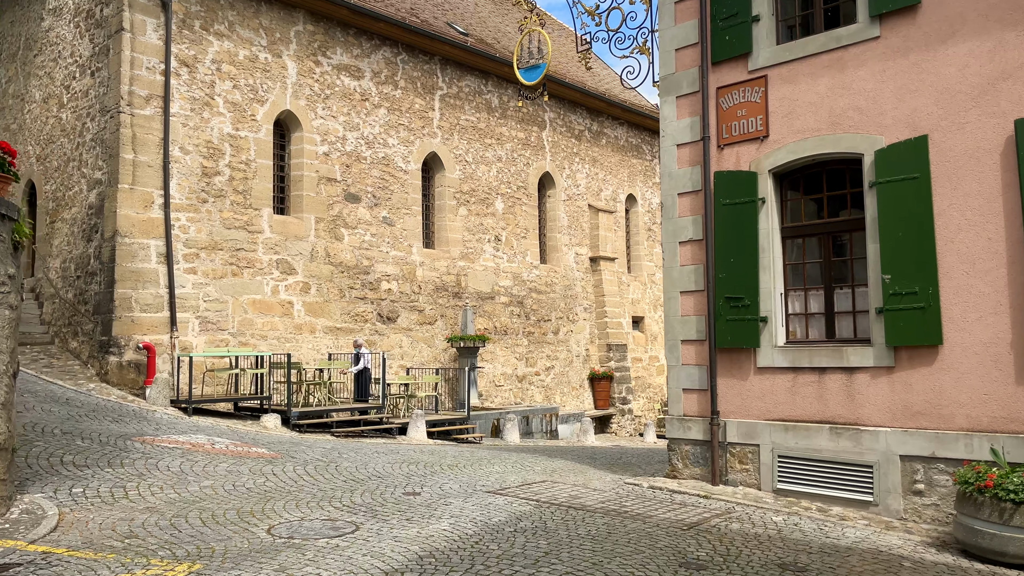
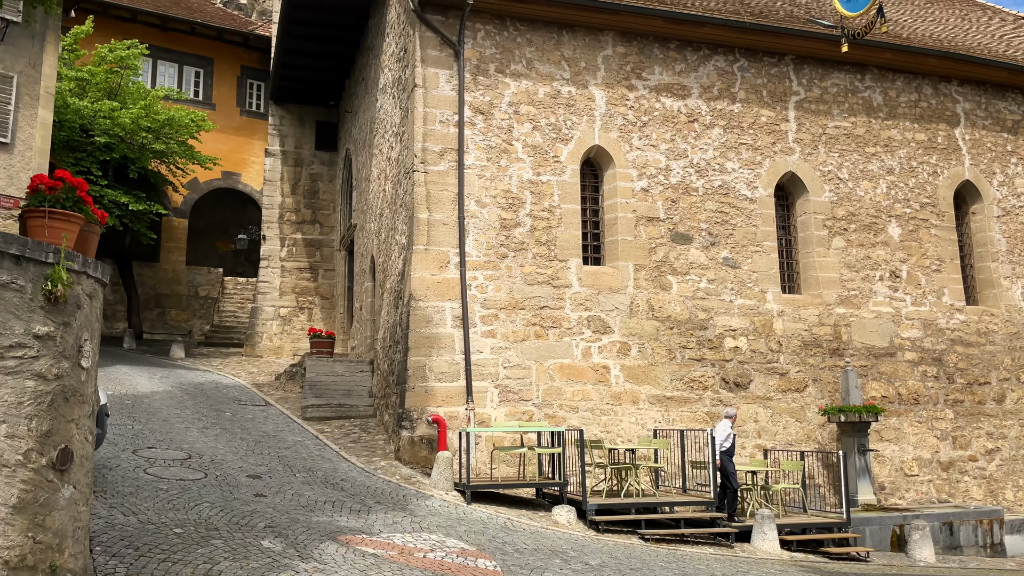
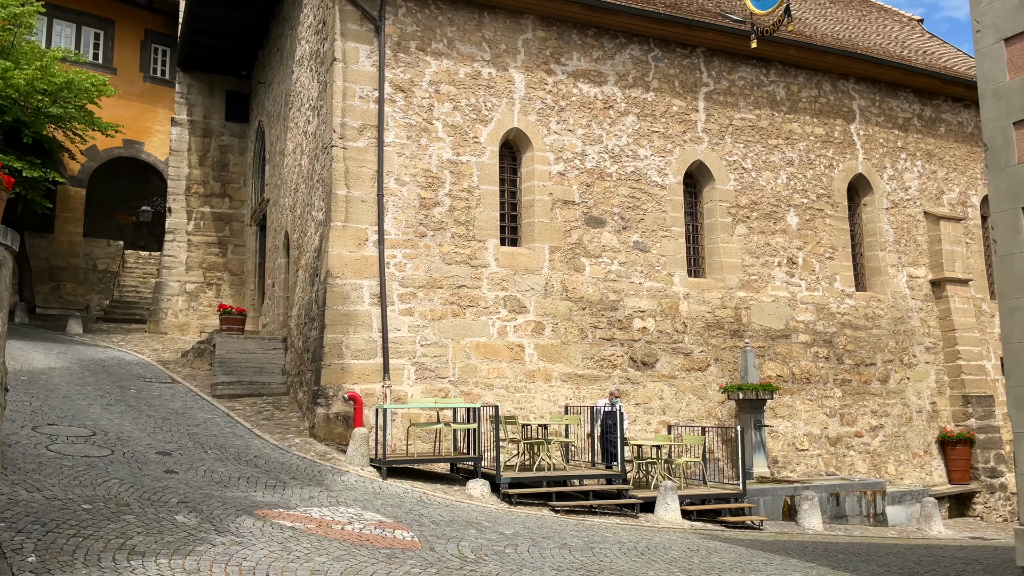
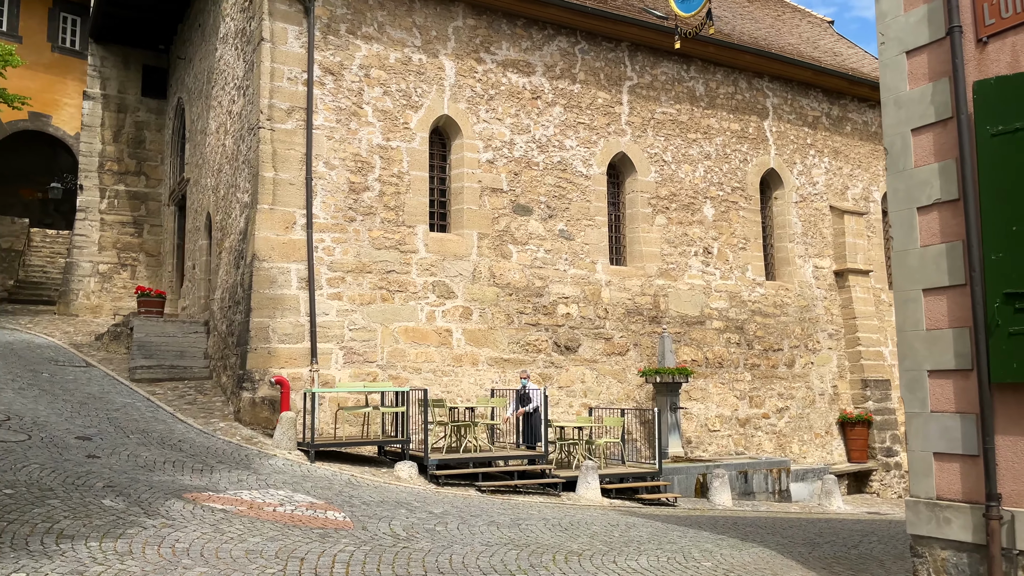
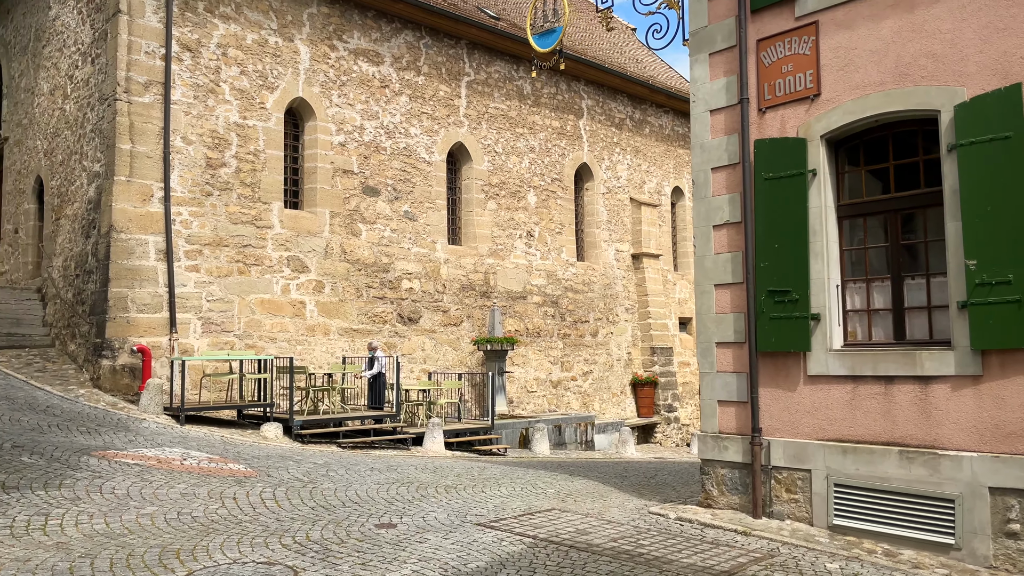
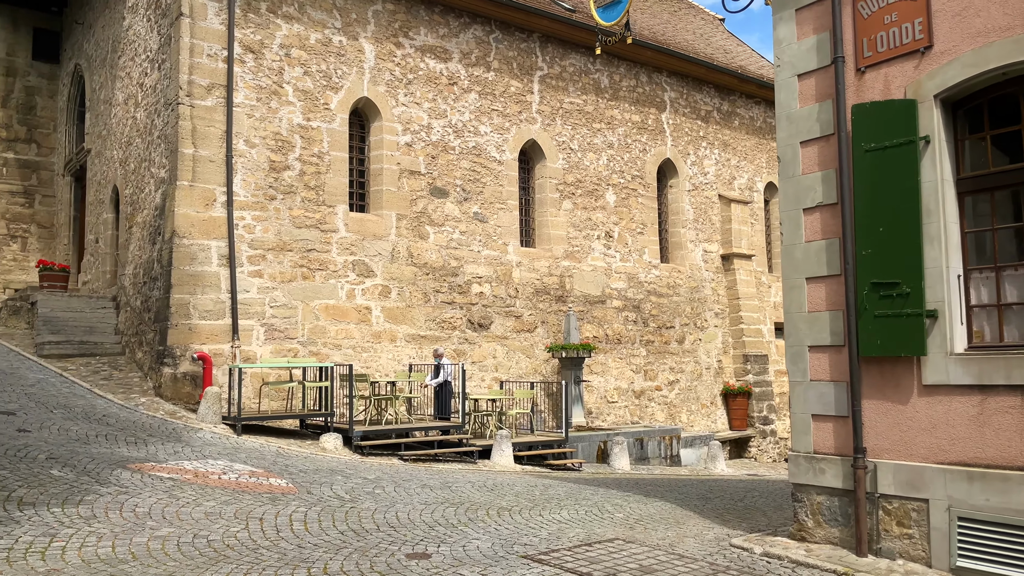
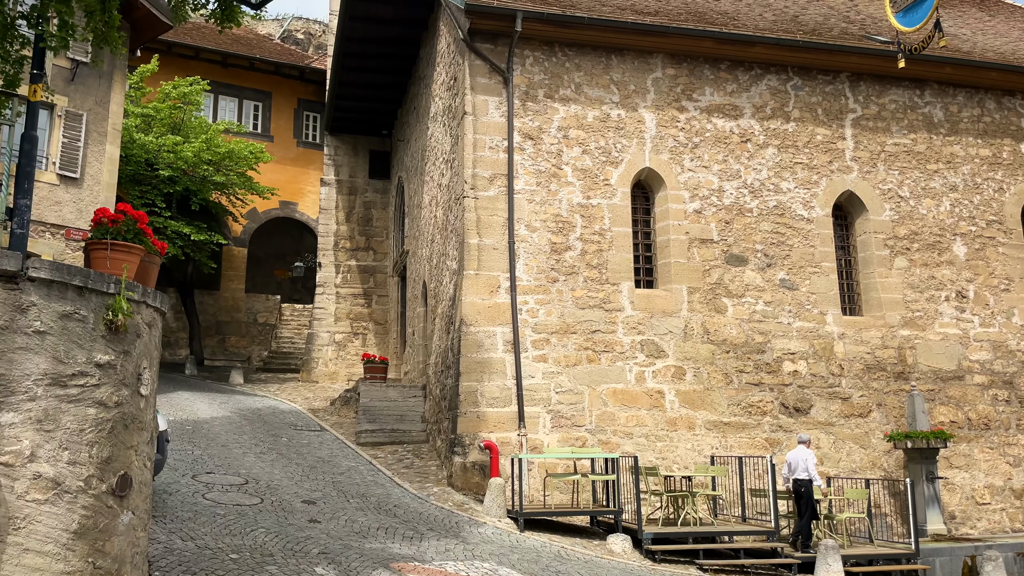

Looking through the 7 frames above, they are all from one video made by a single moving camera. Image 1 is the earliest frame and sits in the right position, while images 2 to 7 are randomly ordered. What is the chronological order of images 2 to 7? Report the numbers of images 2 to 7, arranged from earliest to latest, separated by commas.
5, 6, 4, 3, 2, 7
